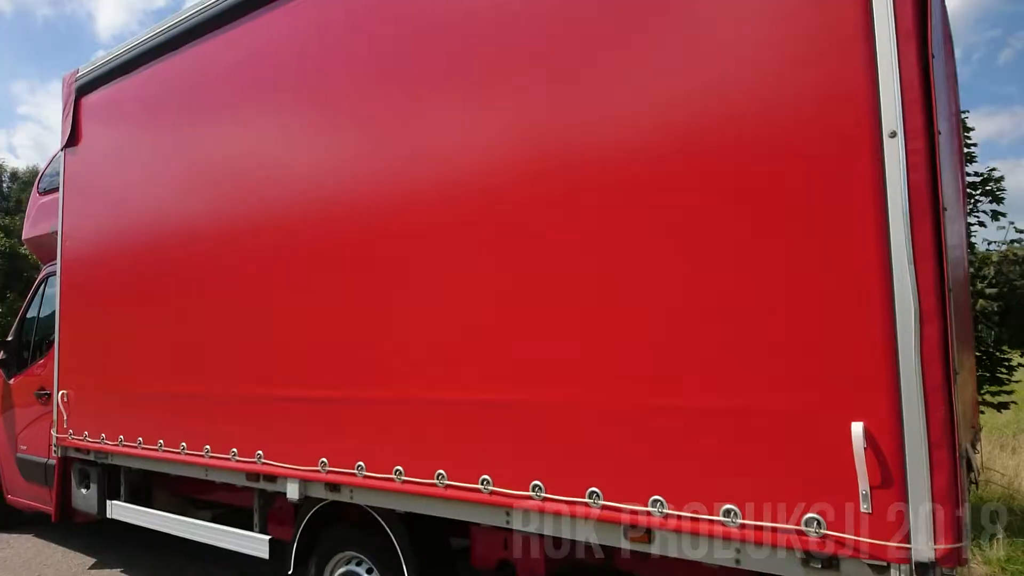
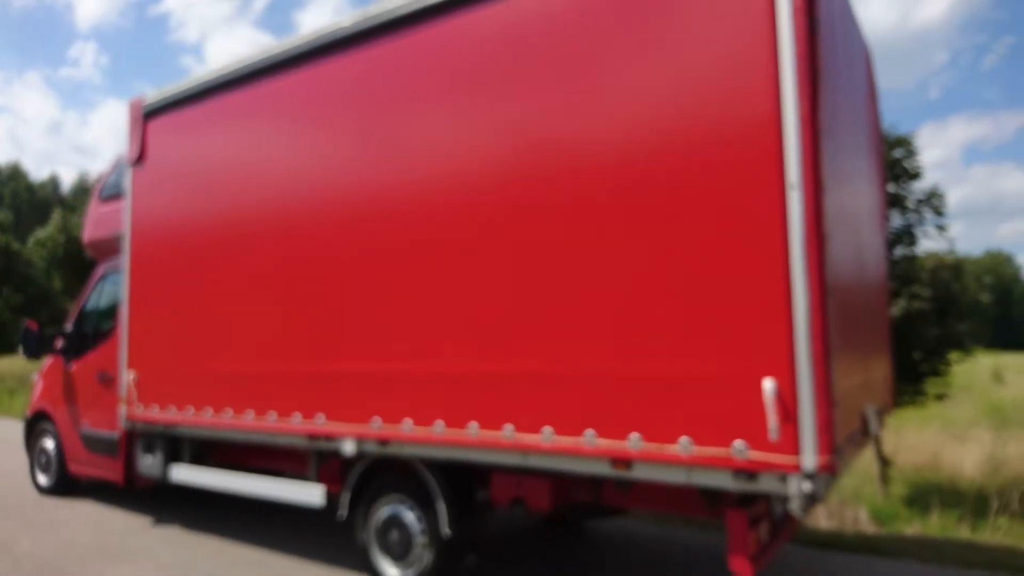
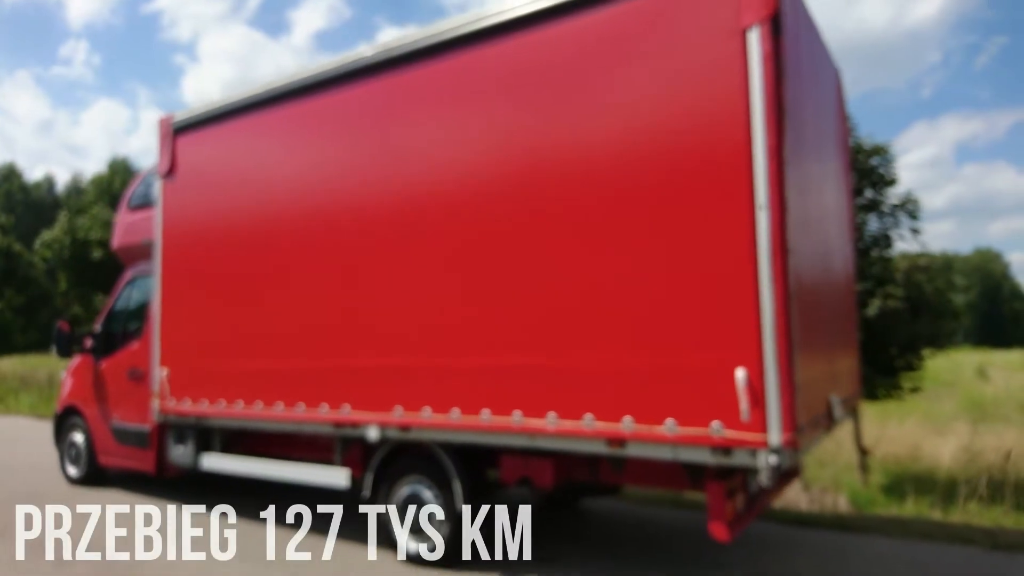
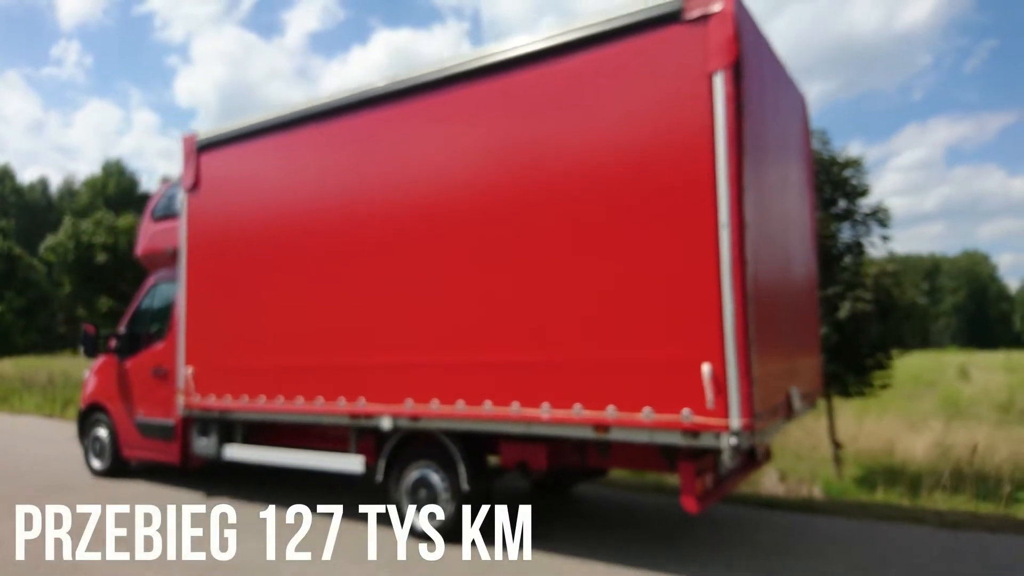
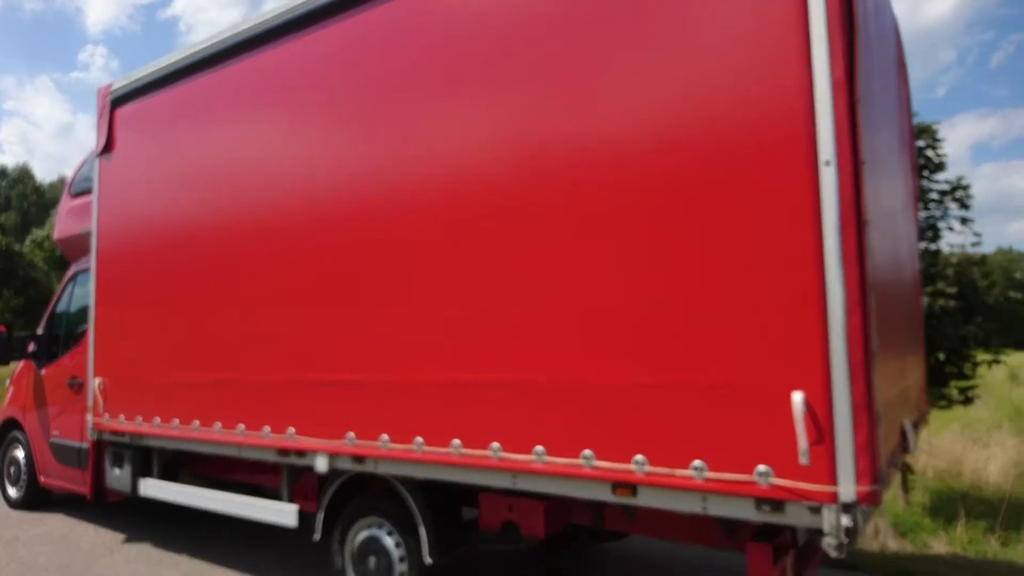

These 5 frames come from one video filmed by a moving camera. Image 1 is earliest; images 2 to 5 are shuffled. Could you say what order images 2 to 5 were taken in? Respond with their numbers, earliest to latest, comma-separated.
5, 2, 3, 4
